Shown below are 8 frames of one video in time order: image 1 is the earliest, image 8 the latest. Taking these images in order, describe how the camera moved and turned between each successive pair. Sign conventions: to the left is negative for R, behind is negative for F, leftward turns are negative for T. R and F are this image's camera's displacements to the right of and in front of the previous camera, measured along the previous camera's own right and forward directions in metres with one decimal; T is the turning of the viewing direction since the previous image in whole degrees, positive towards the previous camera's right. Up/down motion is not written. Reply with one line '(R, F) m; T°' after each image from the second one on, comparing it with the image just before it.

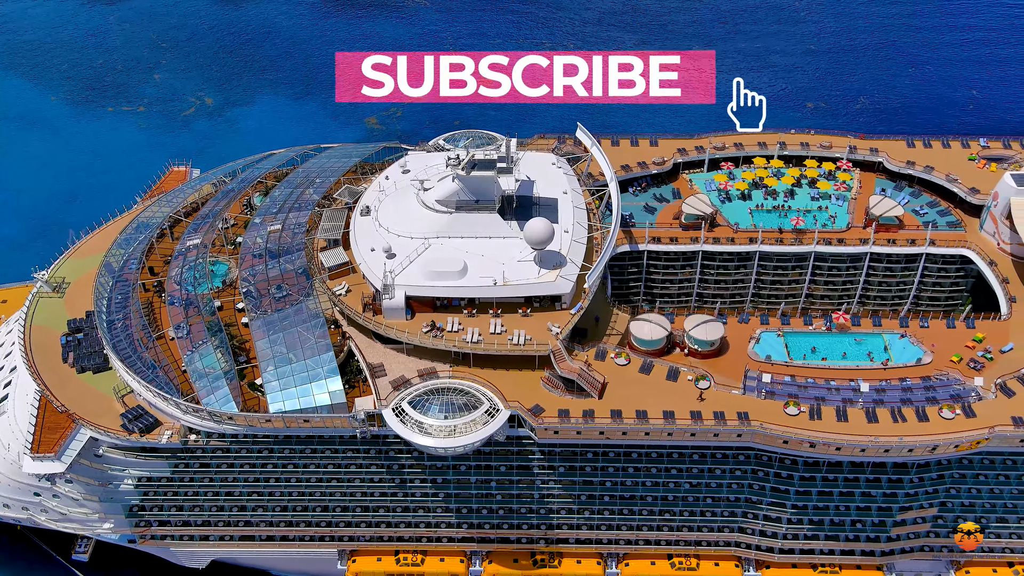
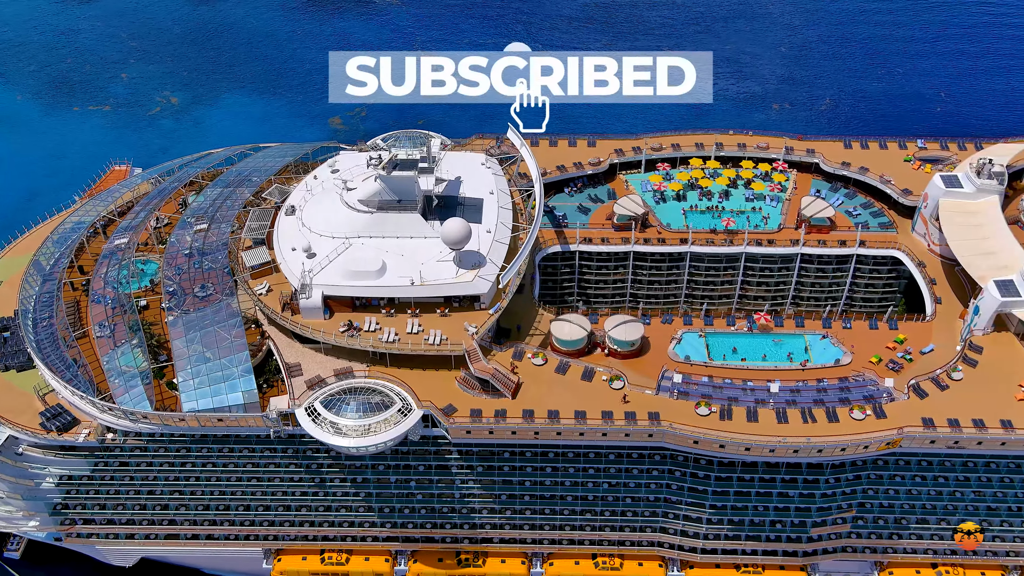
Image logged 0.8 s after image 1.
(+5.6, -0.1) m; 0°
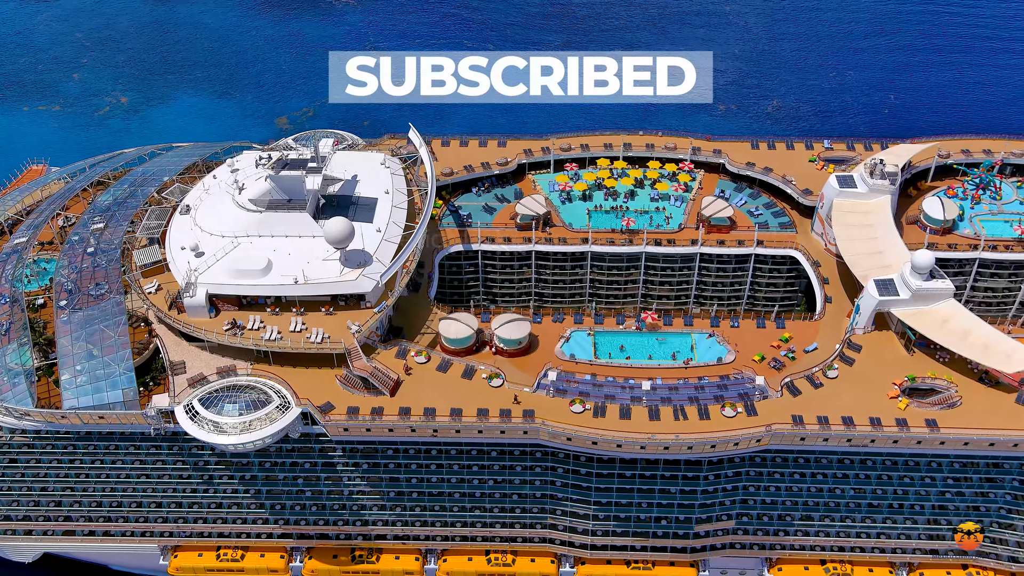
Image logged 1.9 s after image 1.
(+7.8, -0.7) m; 0°
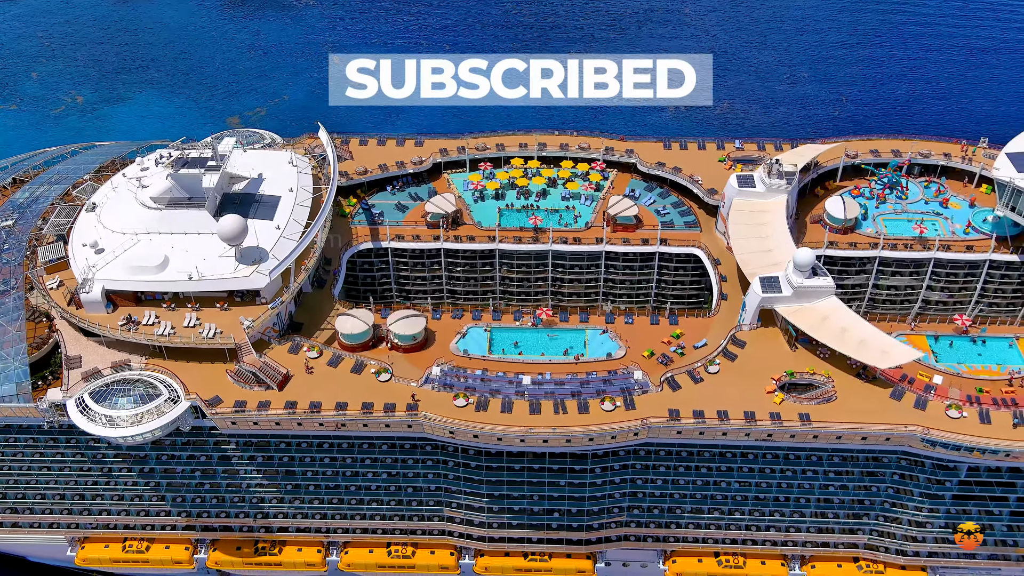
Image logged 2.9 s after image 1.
(+7.6, -1.3) m; 0°
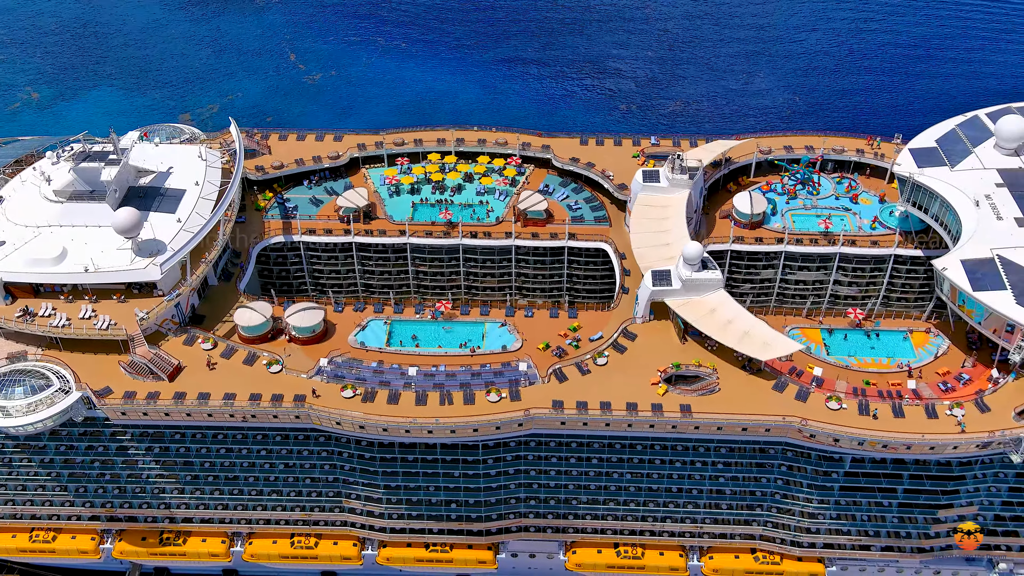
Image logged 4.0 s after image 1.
(+7.6, -0.7) m; 0°
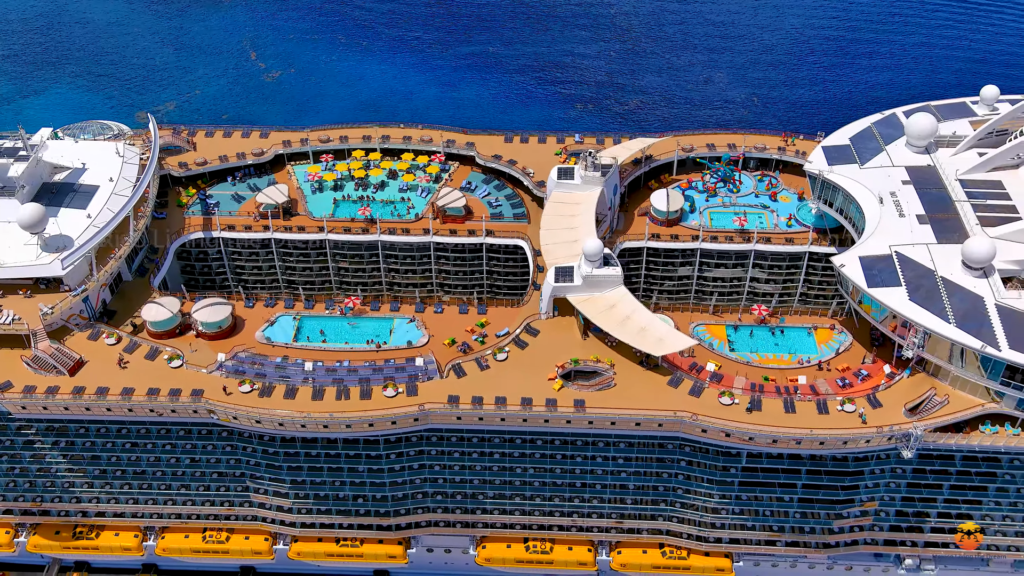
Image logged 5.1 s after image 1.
(+6.9, -0.4) m; 0°
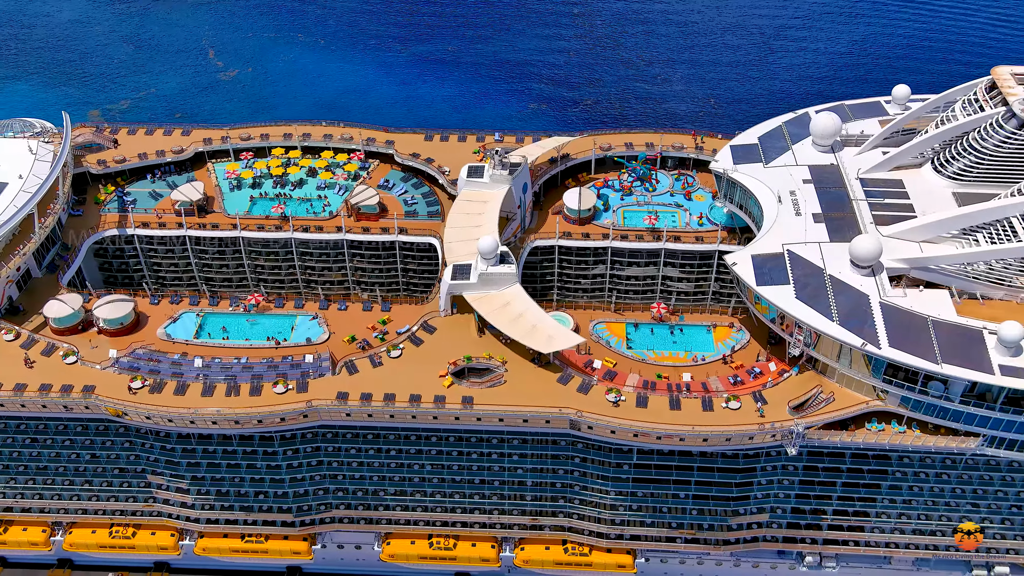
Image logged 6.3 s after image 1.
(+7.5, -0.3) m; 0°
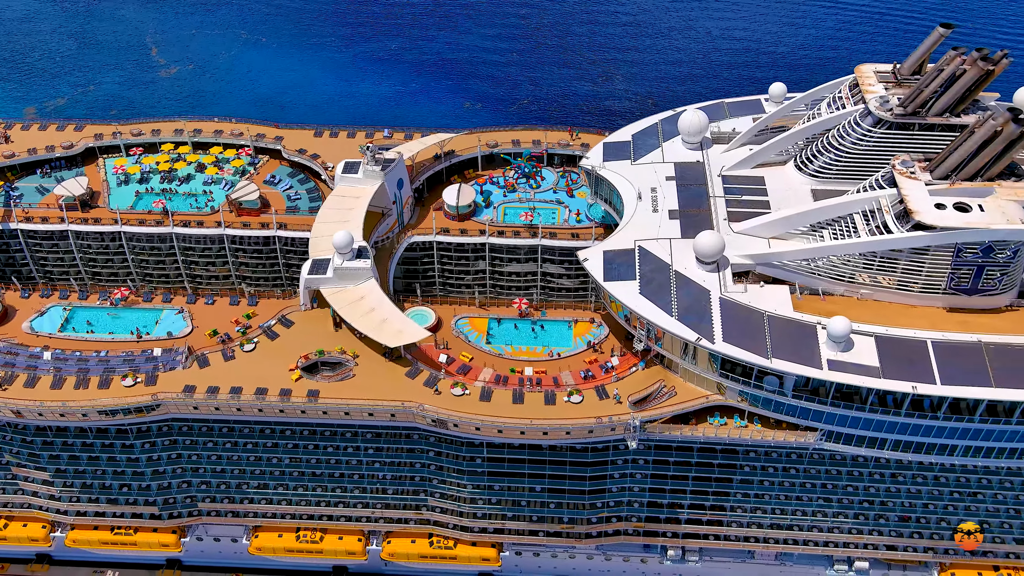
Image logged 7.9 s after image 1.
(+10.4, -0.5) m; 0°
